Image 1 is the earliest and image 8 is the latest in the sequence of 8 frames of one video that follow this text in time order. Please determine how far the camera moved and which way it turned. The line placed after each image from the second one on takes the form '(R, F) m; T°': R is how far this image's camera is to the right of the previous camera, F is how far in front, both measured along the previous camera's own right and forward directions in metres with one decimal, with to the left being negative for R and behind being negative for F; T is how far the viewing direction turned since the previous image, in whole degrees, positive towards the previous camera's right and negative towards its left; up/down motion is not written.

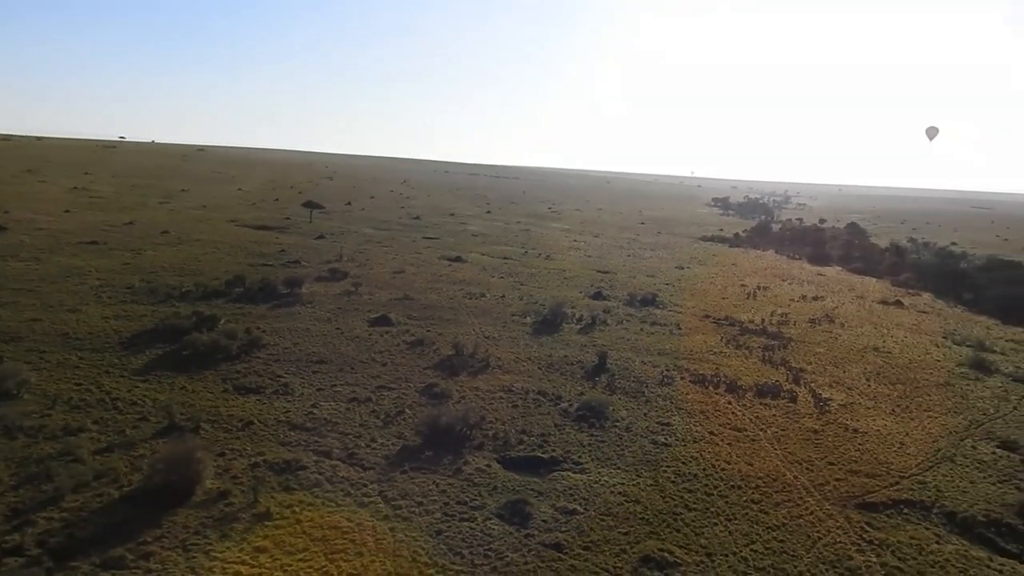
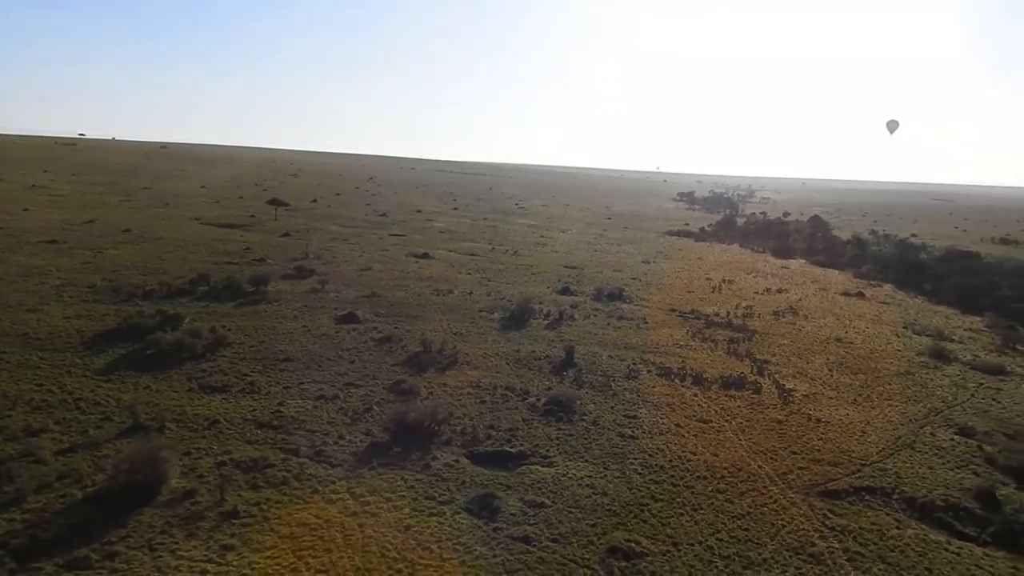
(+0.1, -0.1) m; +2°
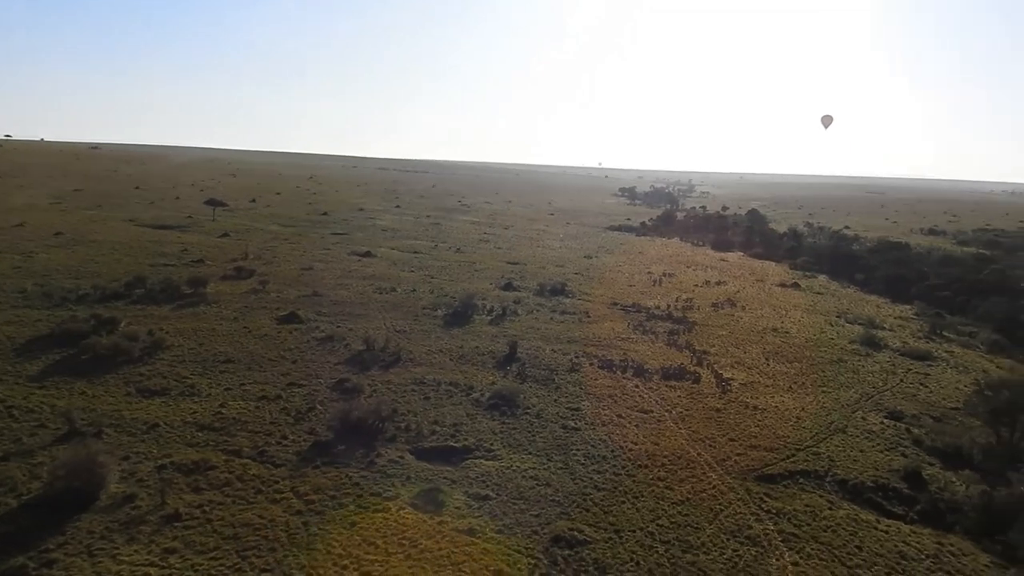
(+0.2, -0.3) m; +3°
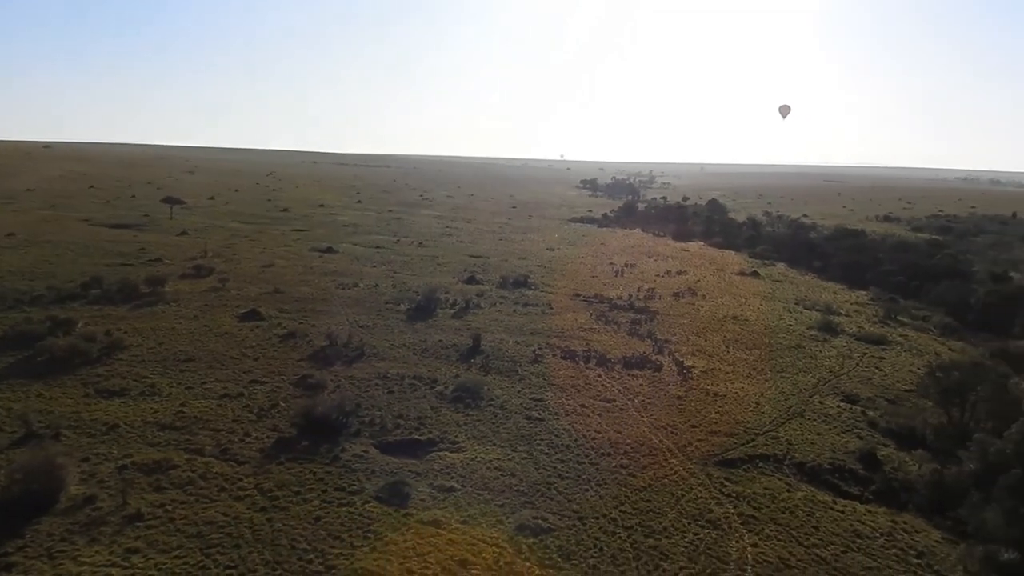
(+0.2, -0.2) m; +2°
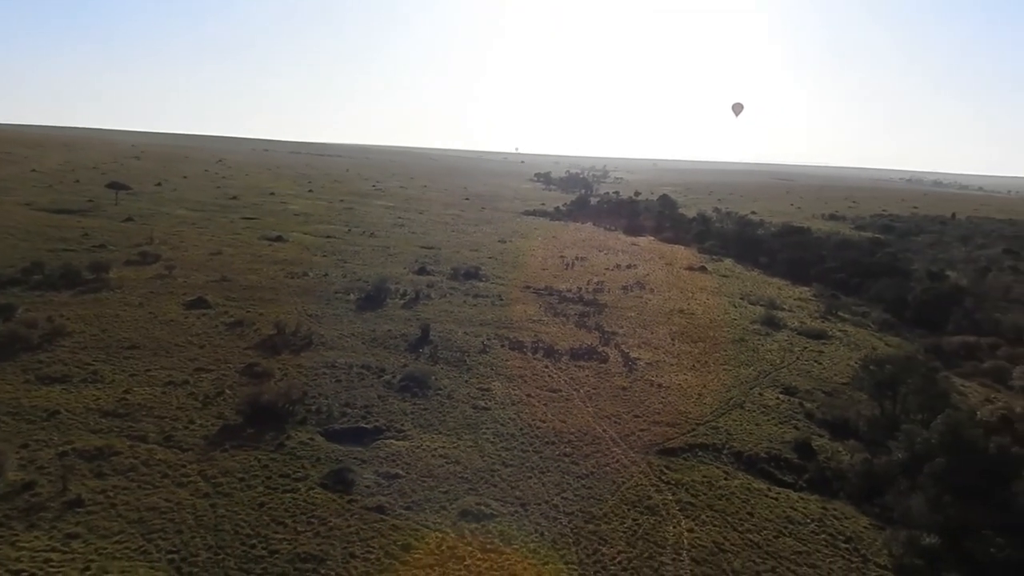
(+0.4, -0.4) m; +3°
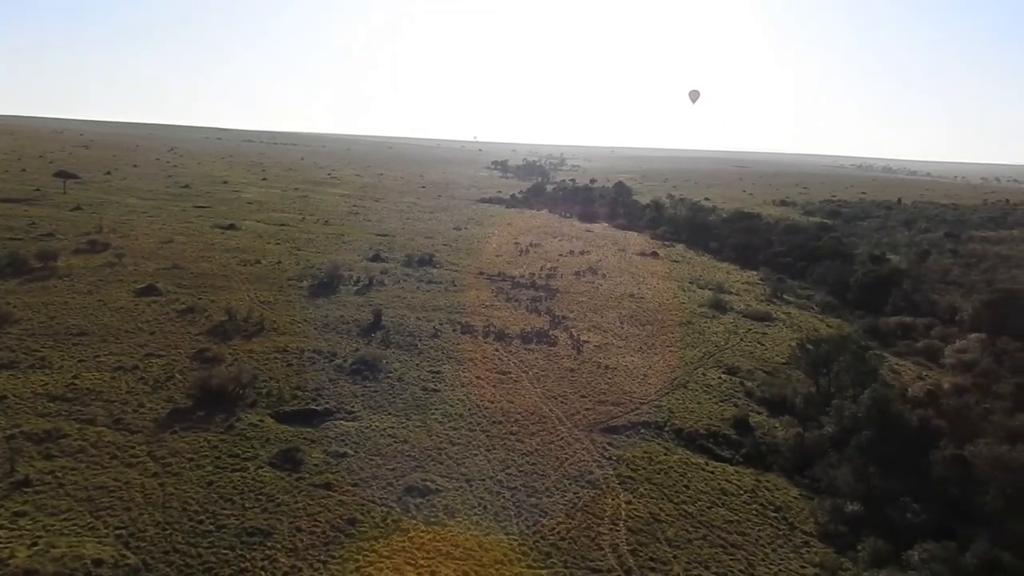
(+0.8, -0.8) m; +2°
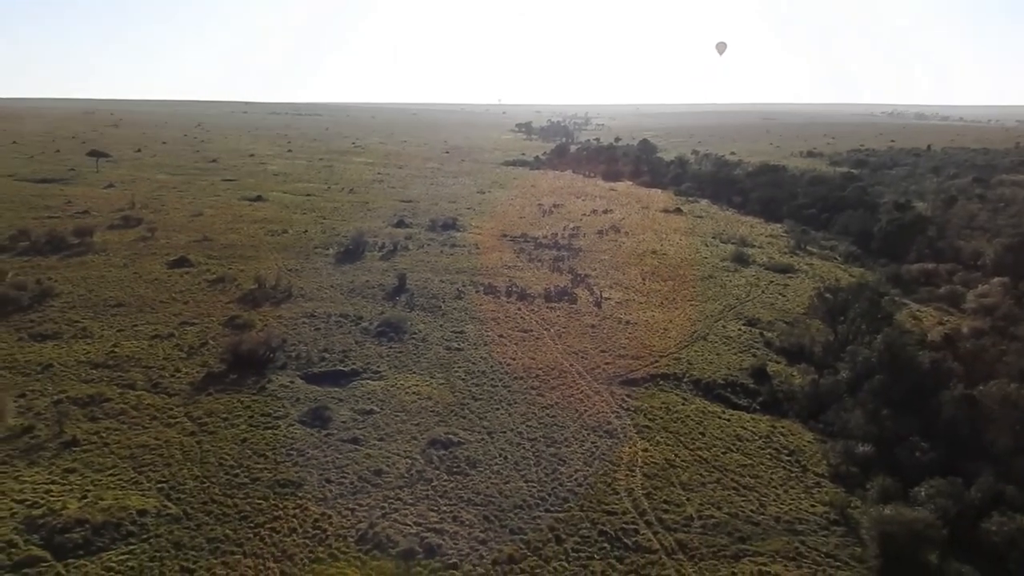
(+0.8, -0.8) m; -3°
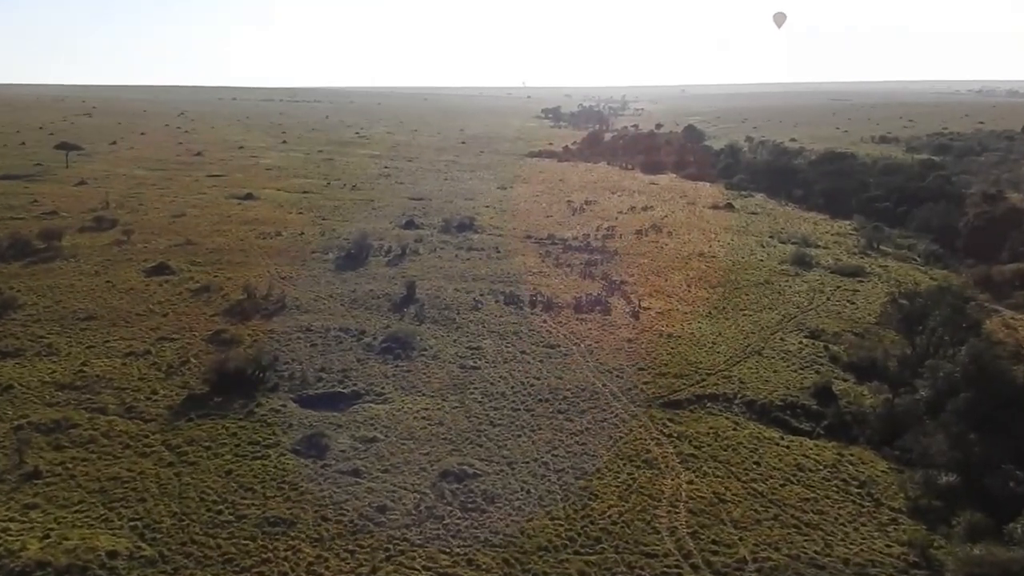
(+1.0, +3.3) m; -4°
